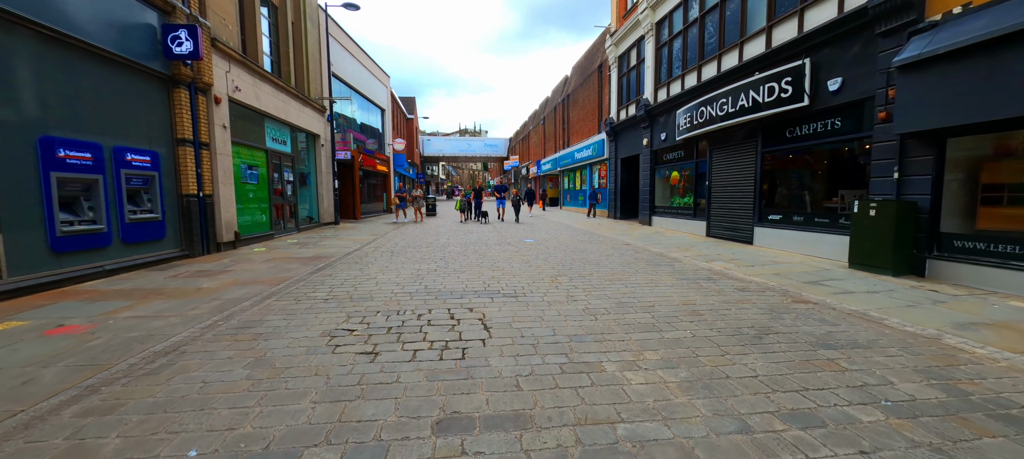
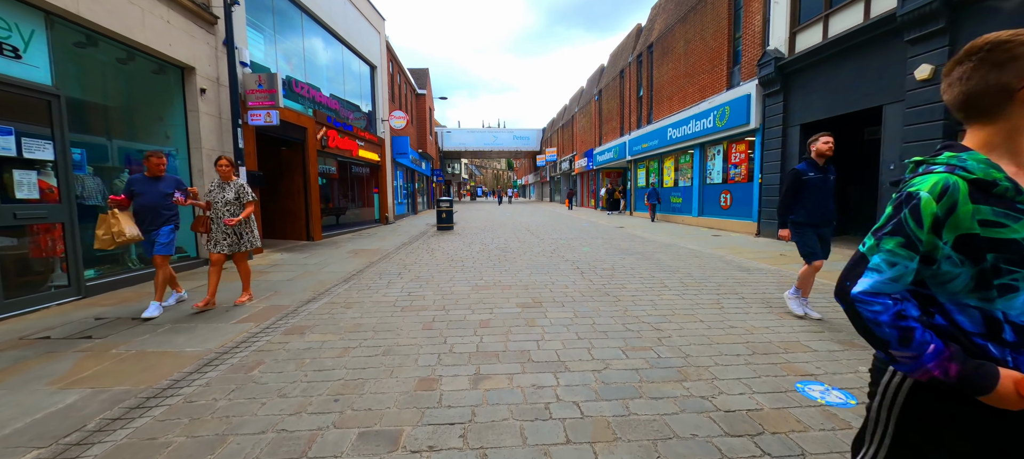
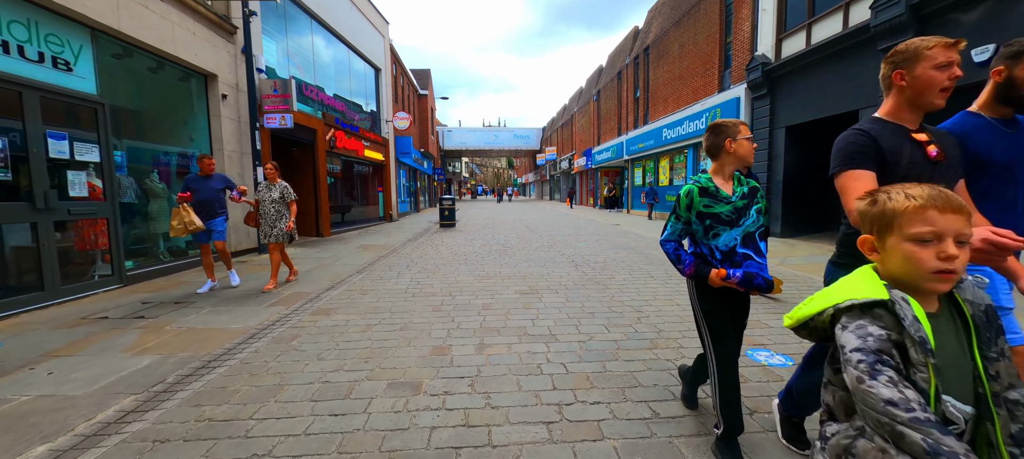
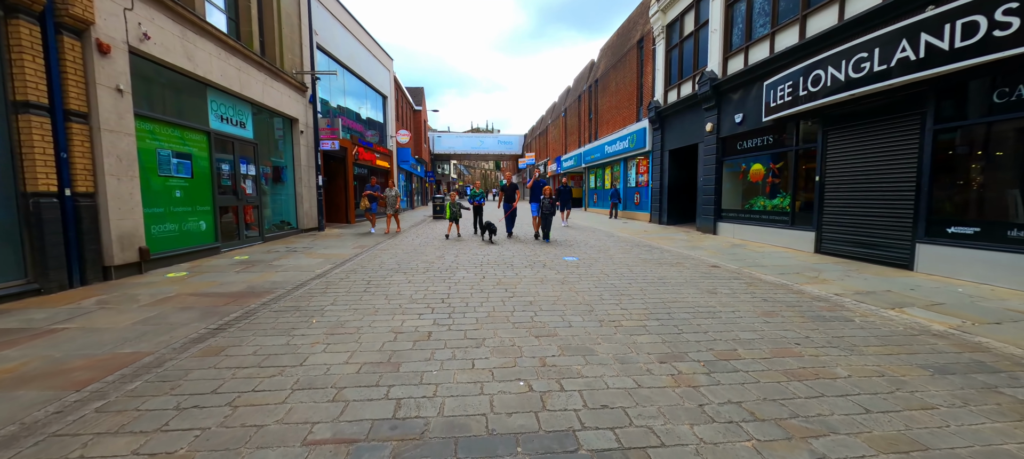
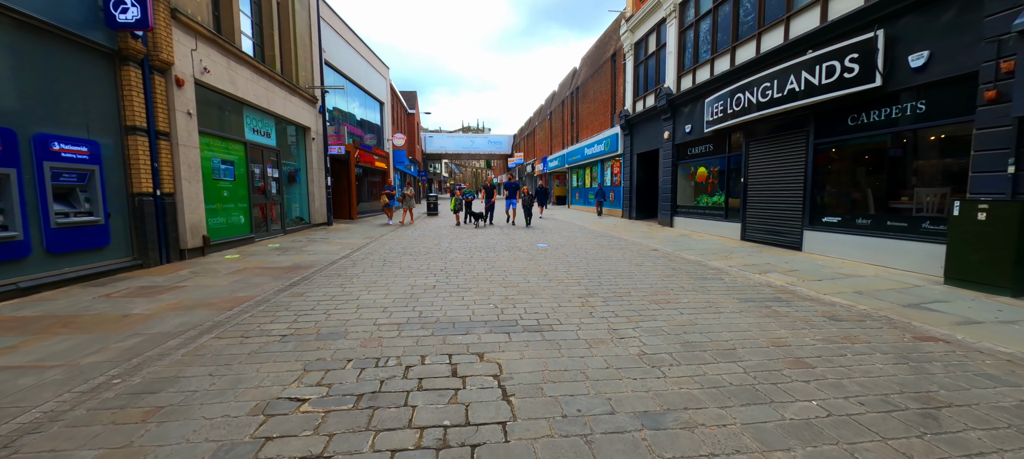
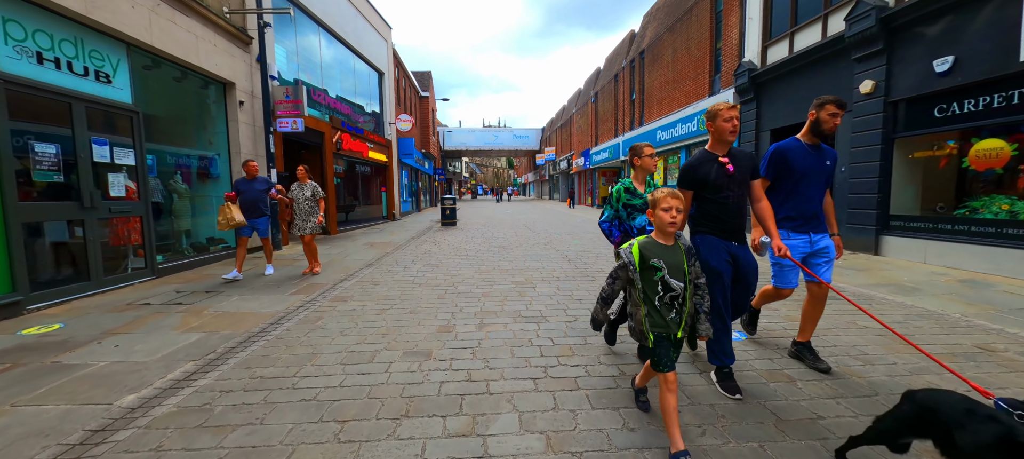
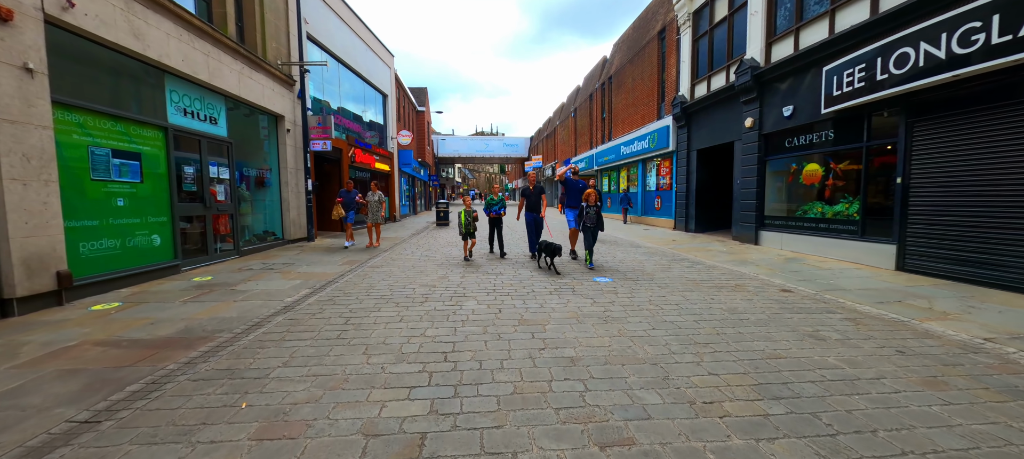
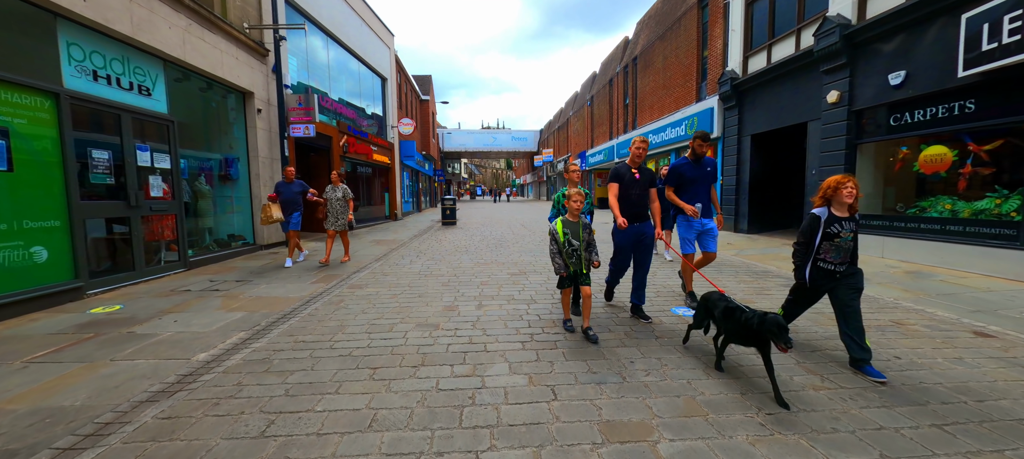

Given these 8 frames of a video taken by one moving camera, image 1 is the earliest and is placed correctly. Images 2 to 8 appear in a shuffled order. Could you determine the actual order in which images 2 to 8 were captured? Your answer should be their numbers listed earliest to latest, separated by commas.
5, 4, 7, 8, 6, 3, 2
